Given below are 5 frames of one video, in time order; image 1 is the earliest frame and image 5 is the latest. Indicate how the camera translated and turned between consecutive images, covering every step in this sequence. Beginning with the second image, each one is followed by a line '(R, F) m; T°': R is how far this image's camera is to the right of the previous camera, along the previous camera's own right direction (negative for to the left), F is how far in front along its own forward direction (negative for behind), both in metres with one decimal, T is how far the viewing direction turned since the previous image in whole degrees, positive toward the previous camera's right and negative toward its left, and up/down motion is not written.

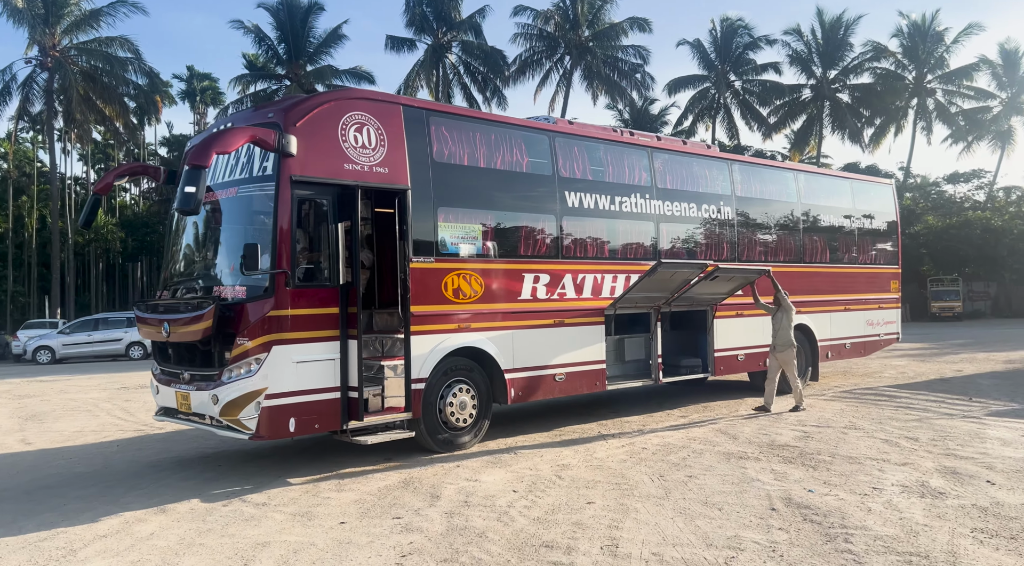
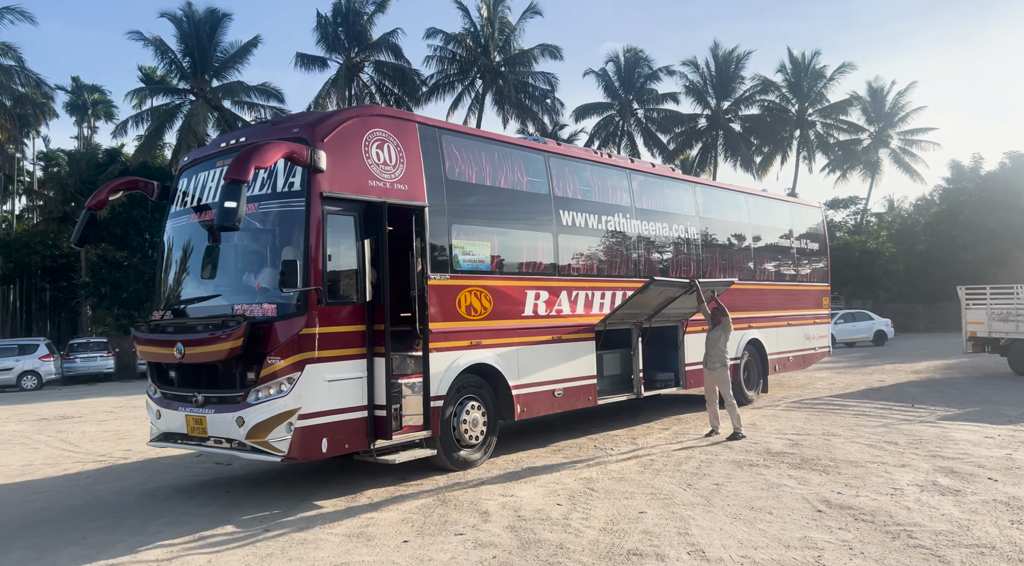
(-1.2, 0.0) m; +8°
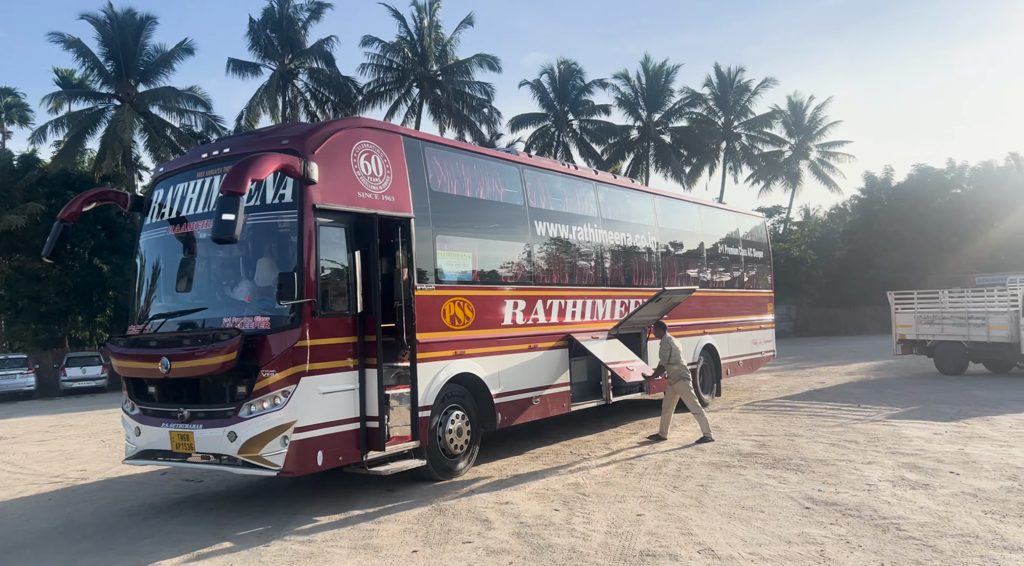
(-0.6, -0.1) m; +5°
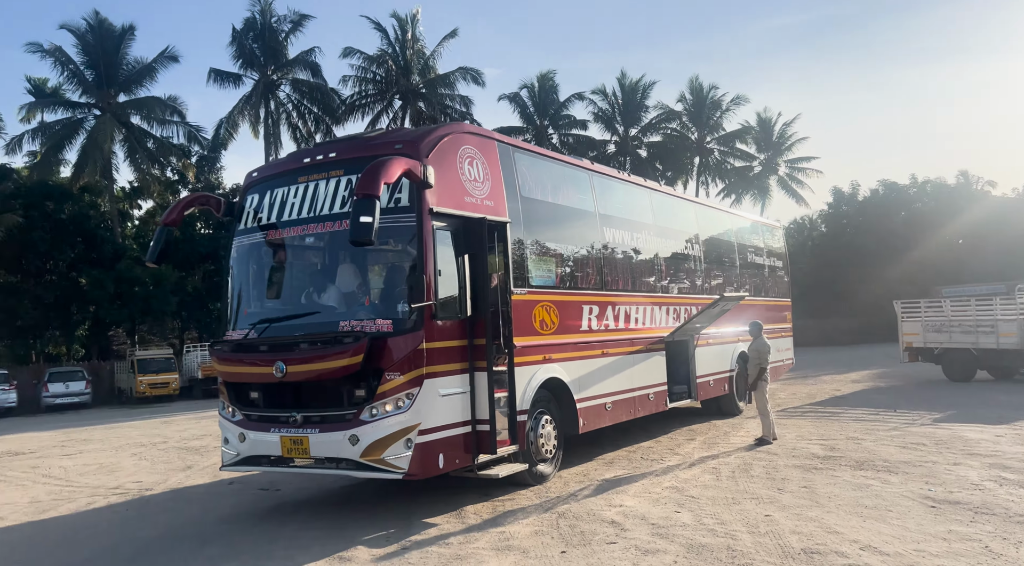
(-1.4, 0.0) m; +2°
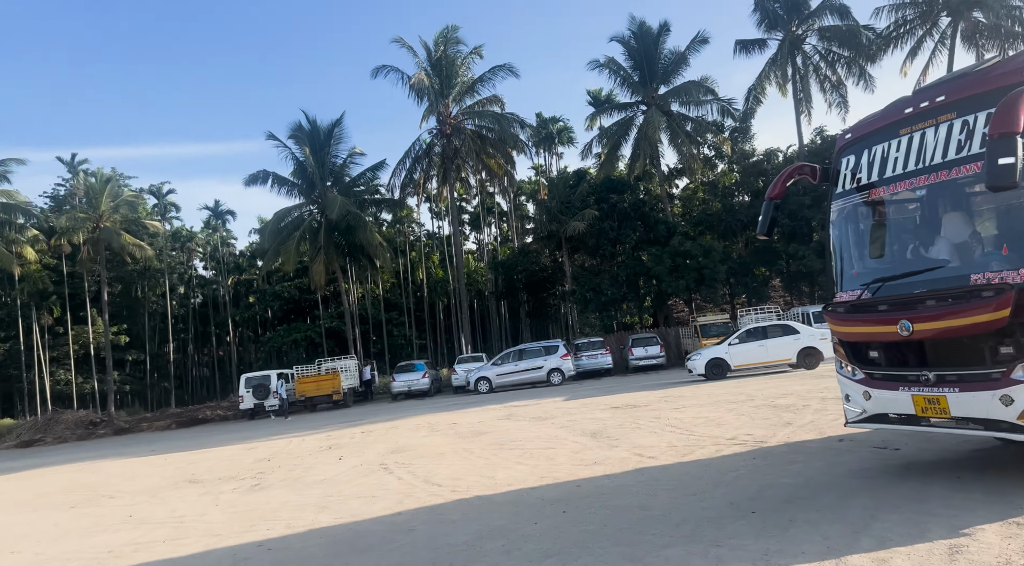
(-0.6, -0.6) m; -39°
